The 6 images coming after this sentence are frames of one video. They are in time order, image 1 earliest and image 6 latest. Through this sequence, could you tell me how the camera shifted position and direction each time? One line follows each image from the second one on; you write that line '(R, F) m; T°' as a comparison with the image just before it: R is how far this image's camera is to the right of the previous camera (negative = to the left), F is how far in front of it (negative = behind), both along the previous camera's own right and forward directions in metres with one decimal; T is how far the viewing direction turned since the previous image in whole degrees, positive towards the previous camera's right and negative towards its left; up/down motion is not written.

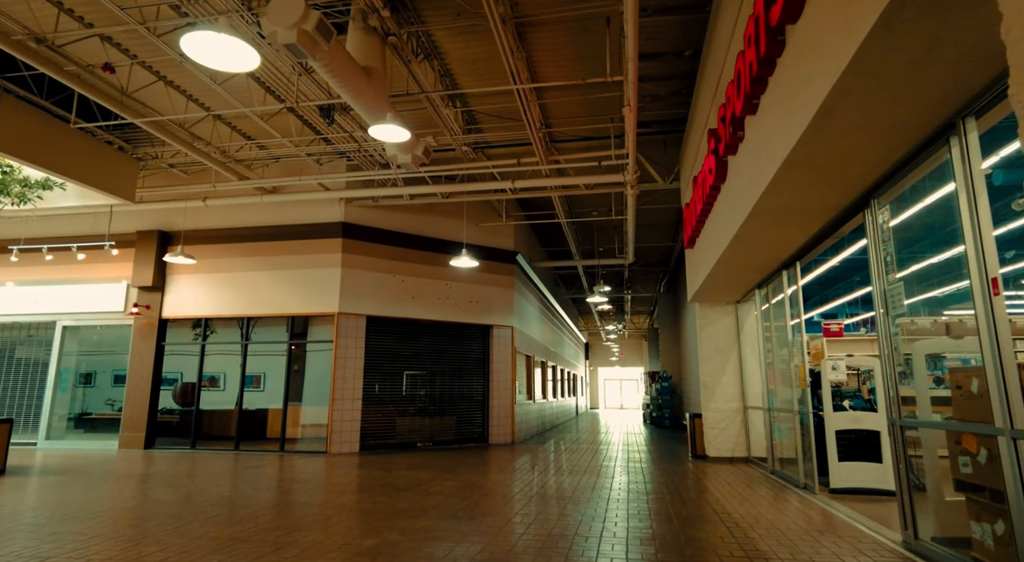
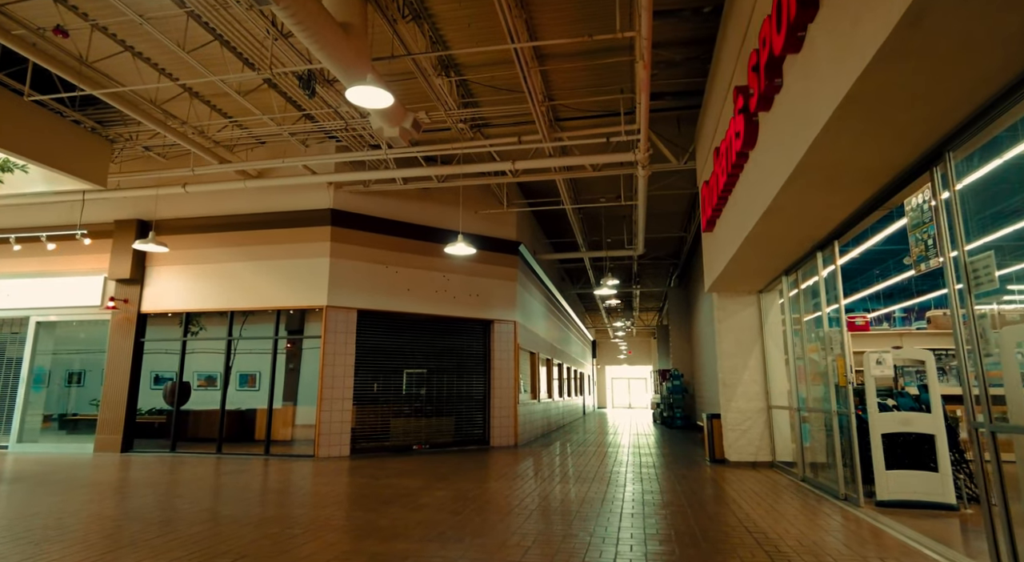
(+0.1, +0.7) m; -1°
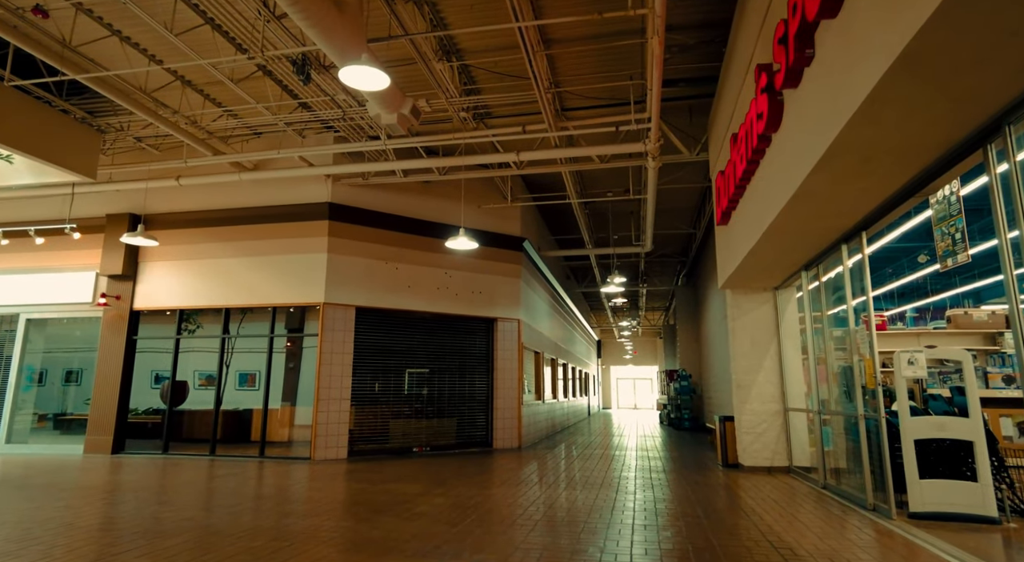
(0.0, +0.3) m; 0°
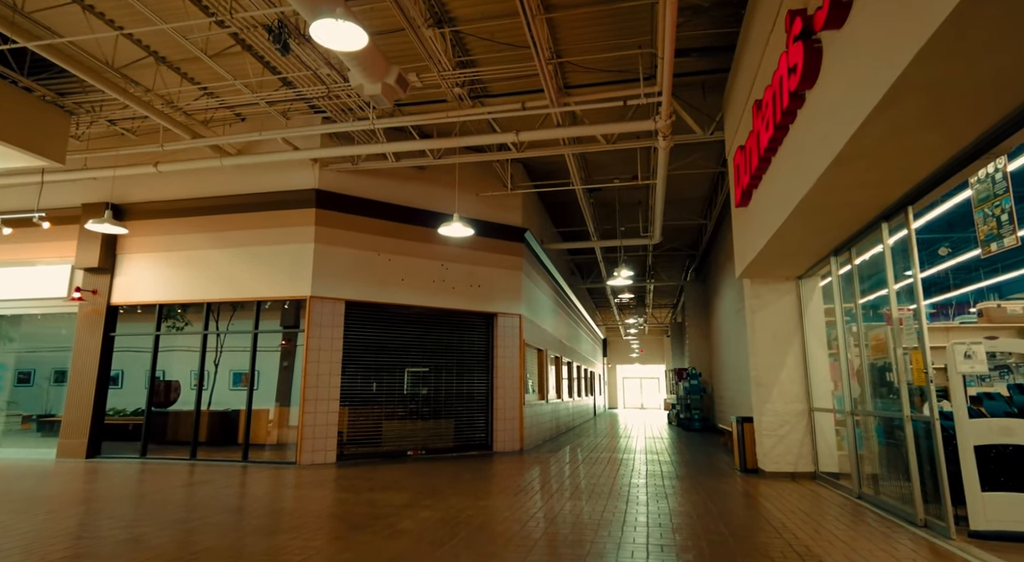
(+0.1, +0.6) m; 0°
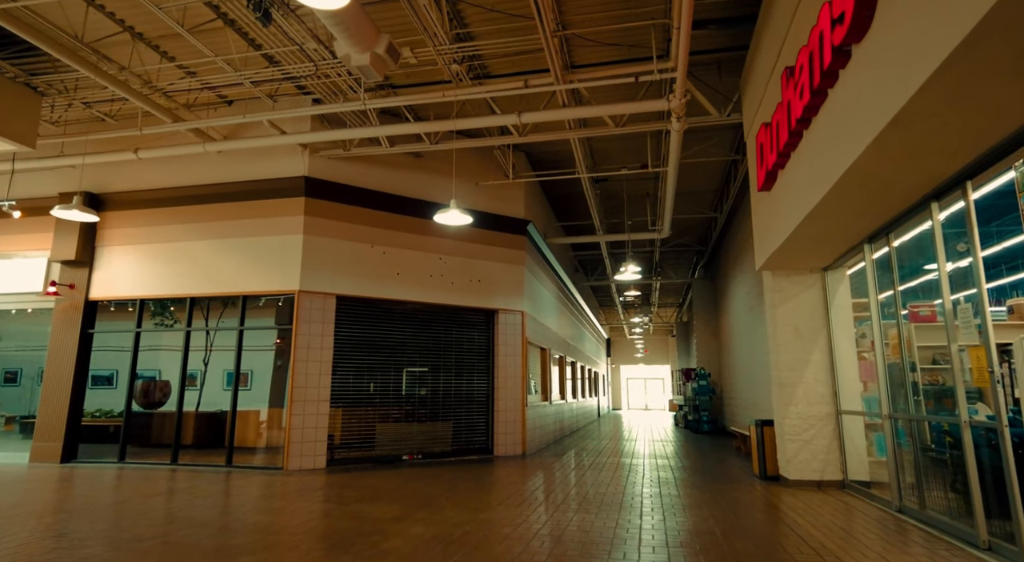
(0.0, +0.5) m; 0°
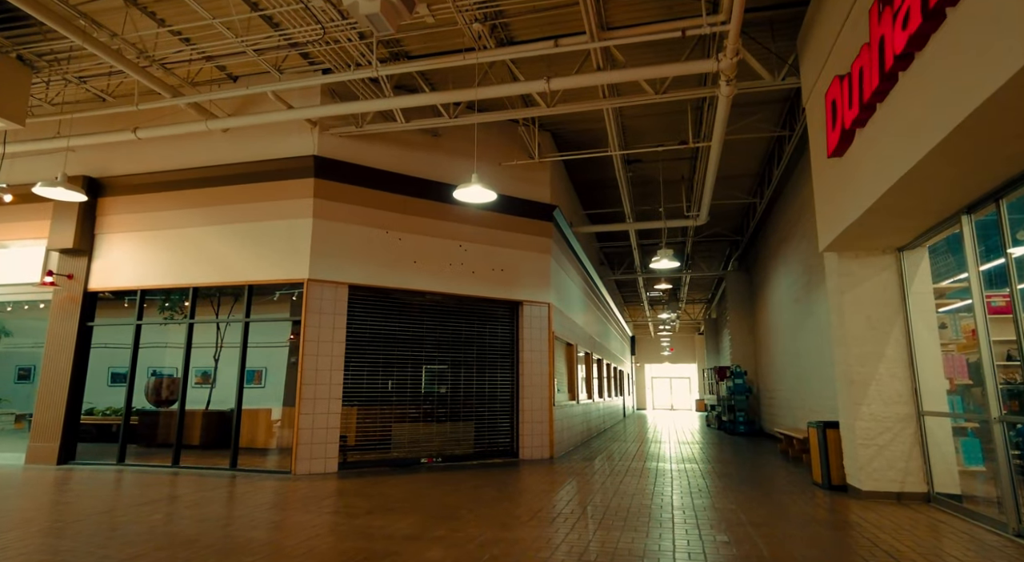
(-0.1, +0.7) m; -2°
